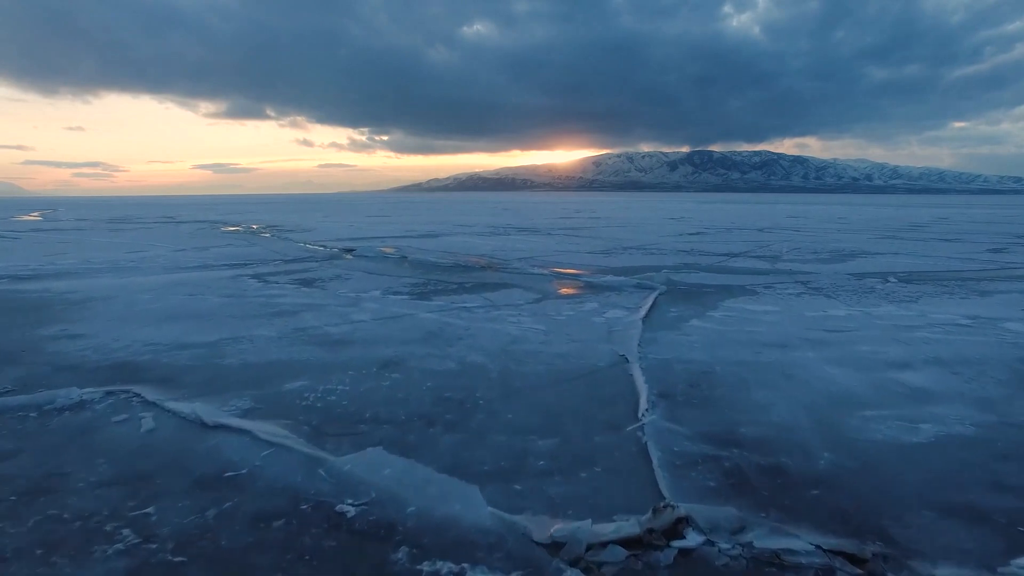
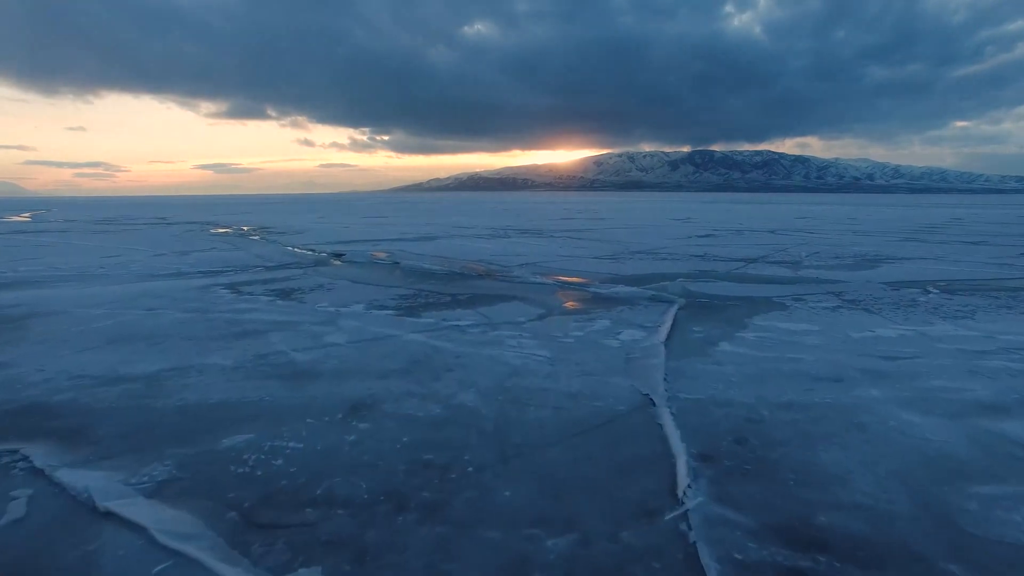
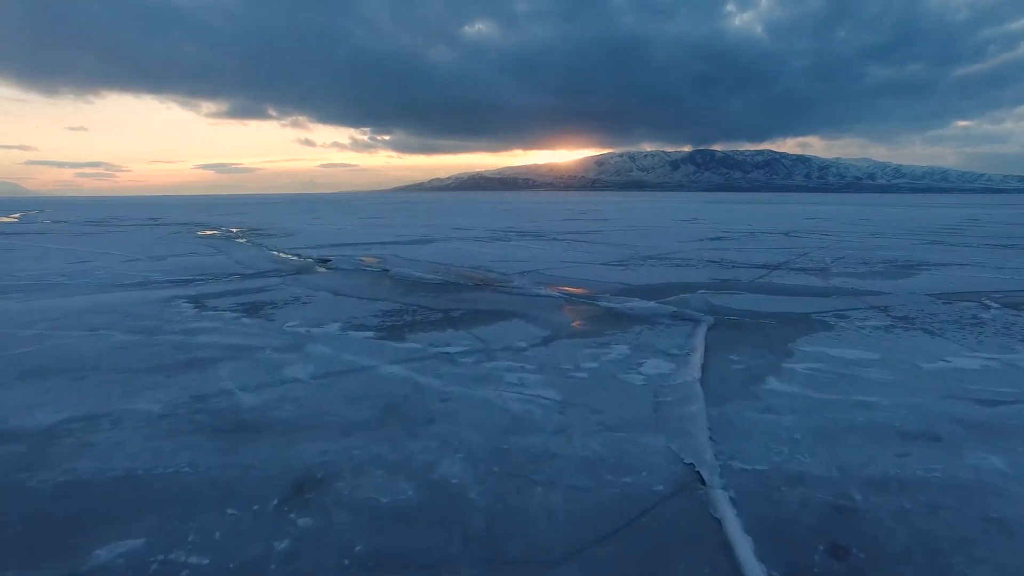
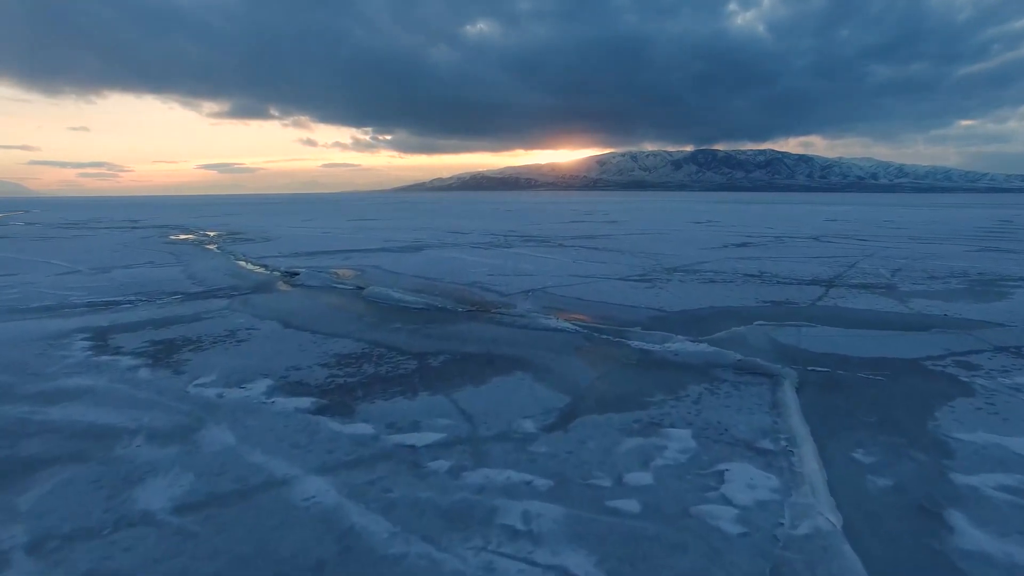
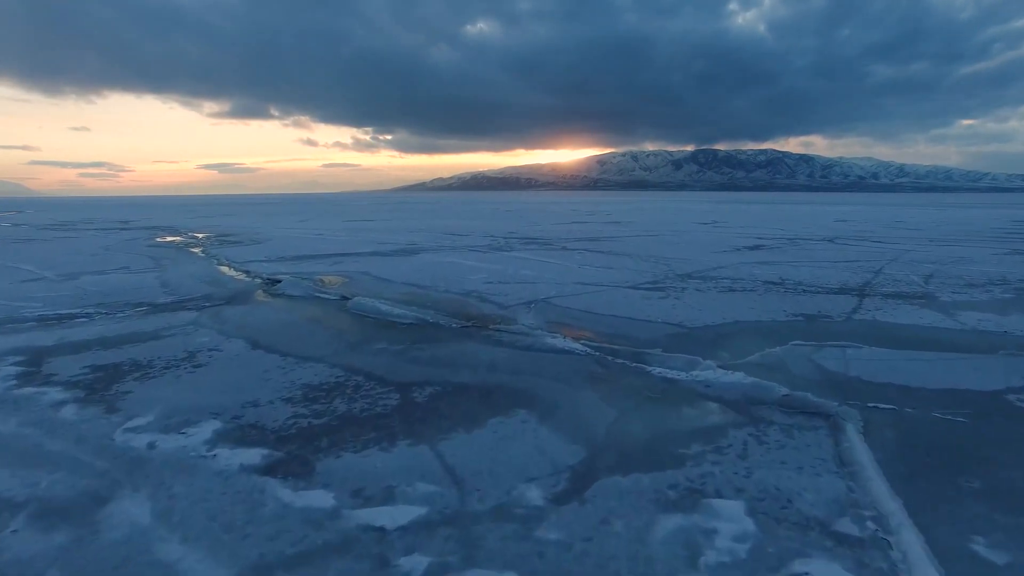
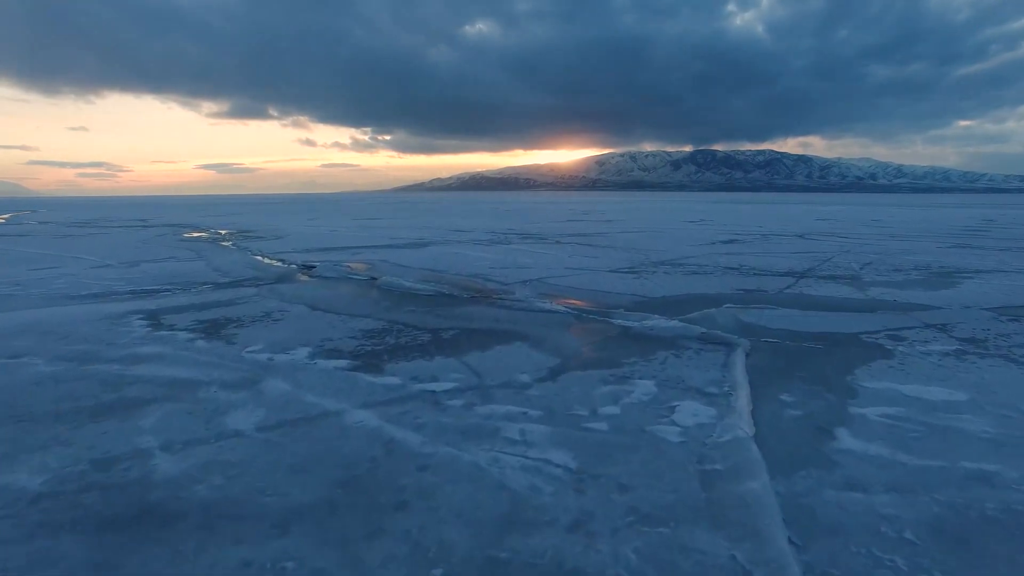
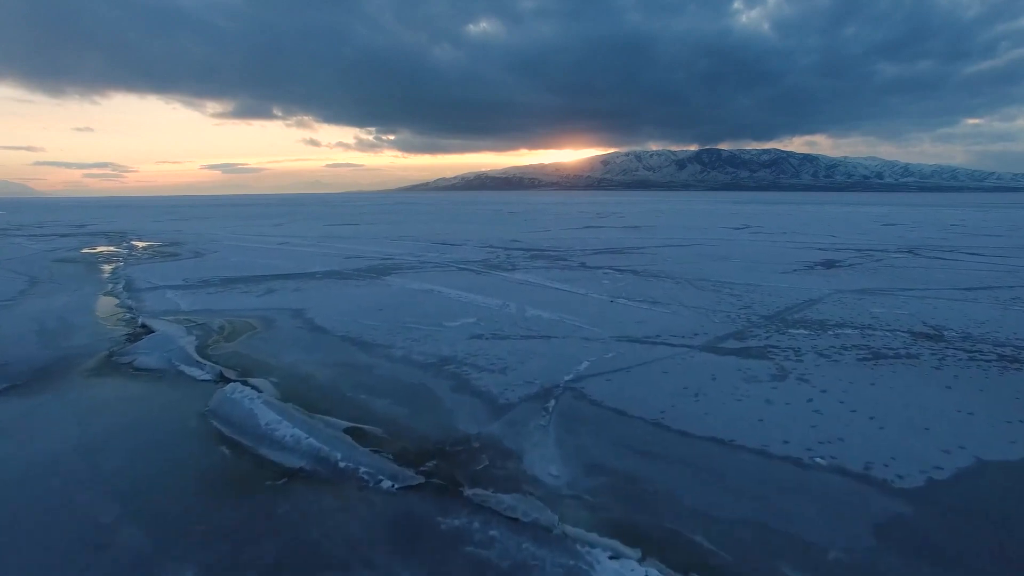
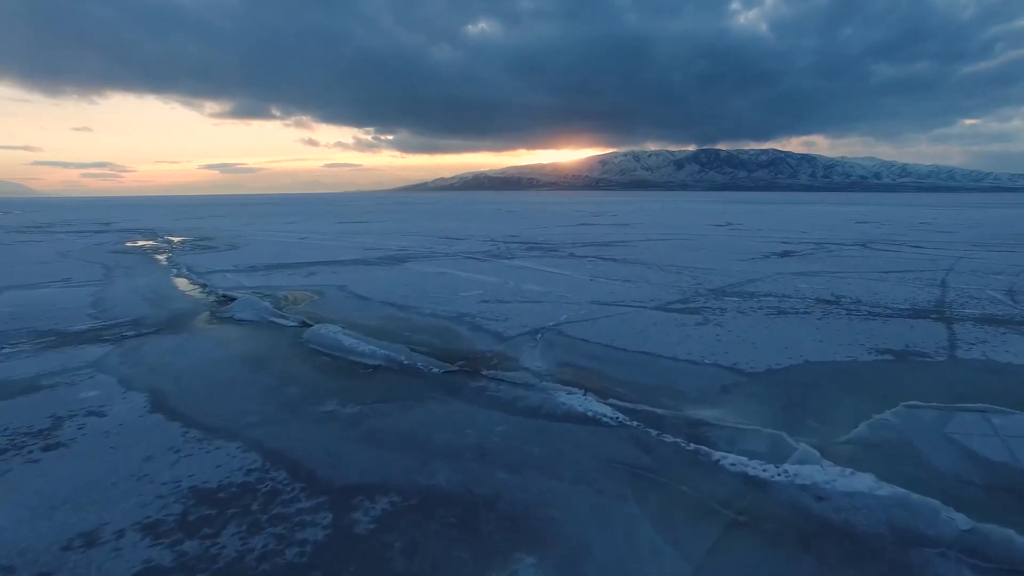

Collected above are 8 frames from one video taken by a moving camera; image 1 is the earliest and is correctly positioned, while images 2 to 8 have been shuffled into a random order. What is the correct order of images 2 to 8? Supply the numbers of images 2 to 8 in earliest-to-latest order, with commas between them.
2, 3, 6, 4, 5, 8, 7
